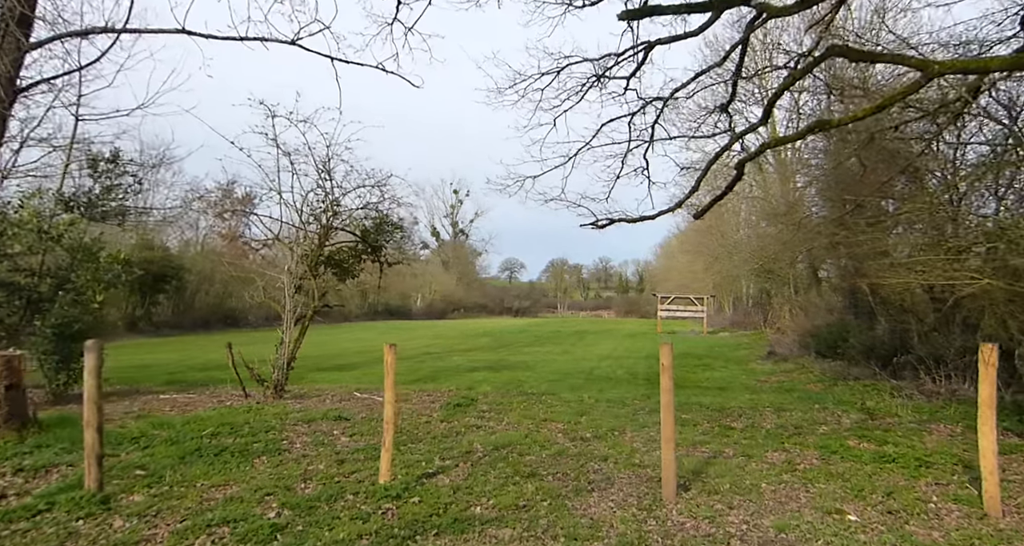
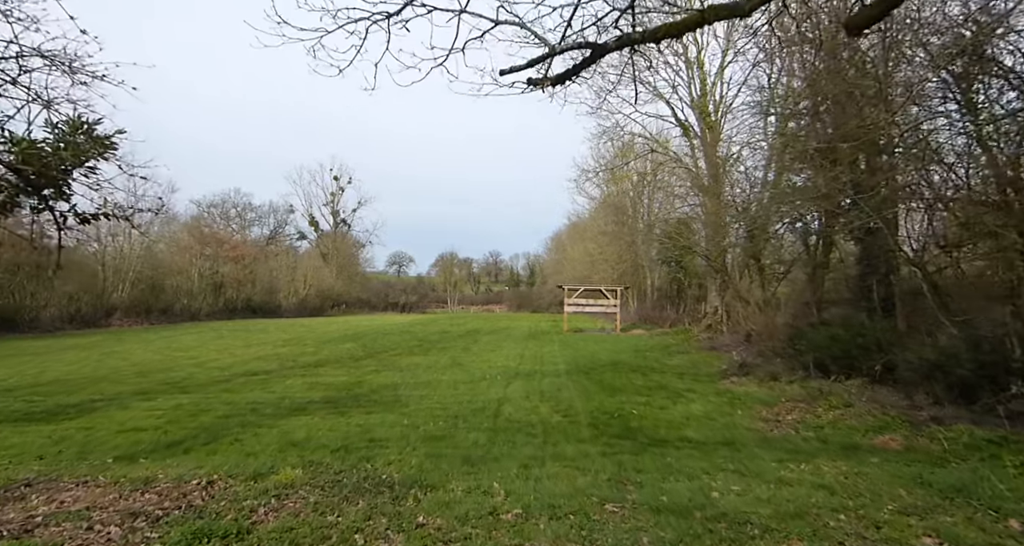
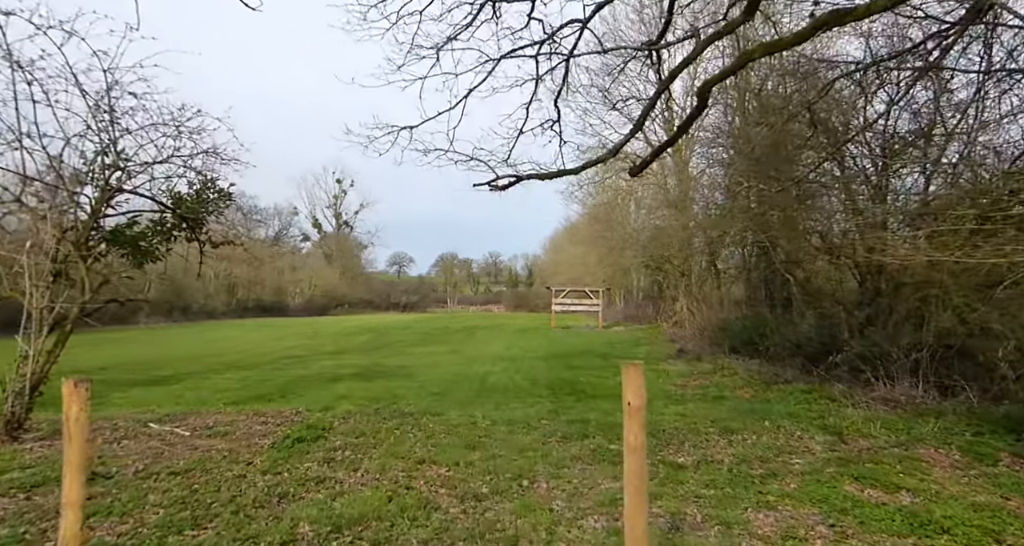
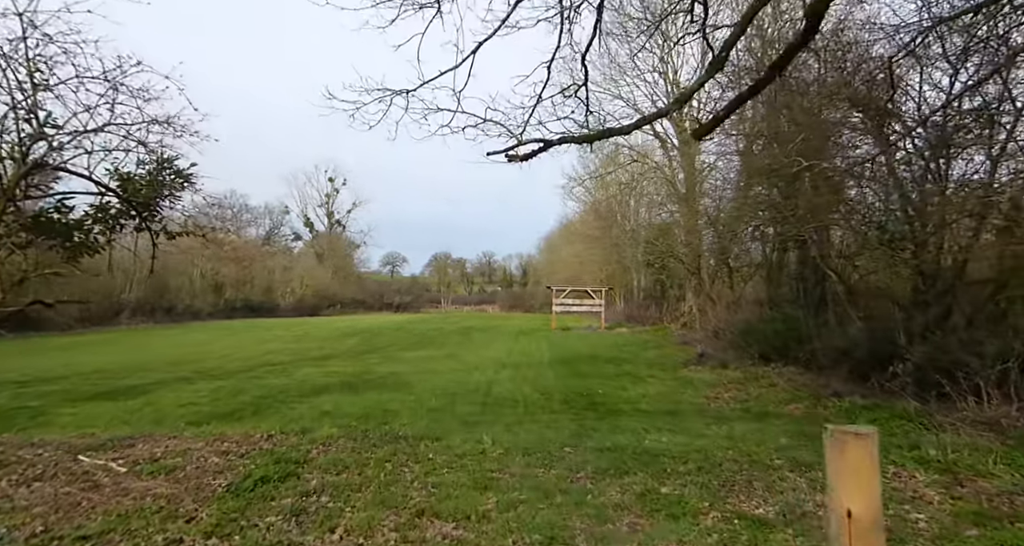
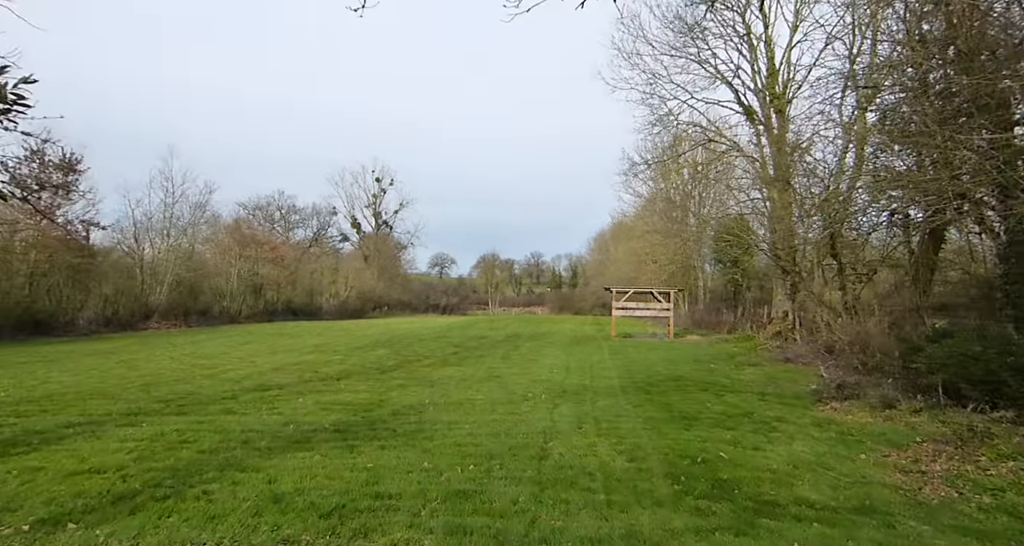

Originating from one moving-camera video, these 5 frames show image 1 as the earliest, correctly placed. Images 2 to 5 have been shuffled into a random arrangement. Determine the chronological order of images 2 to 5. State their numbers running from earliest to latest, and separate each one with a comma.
3, 4, 2, 5
